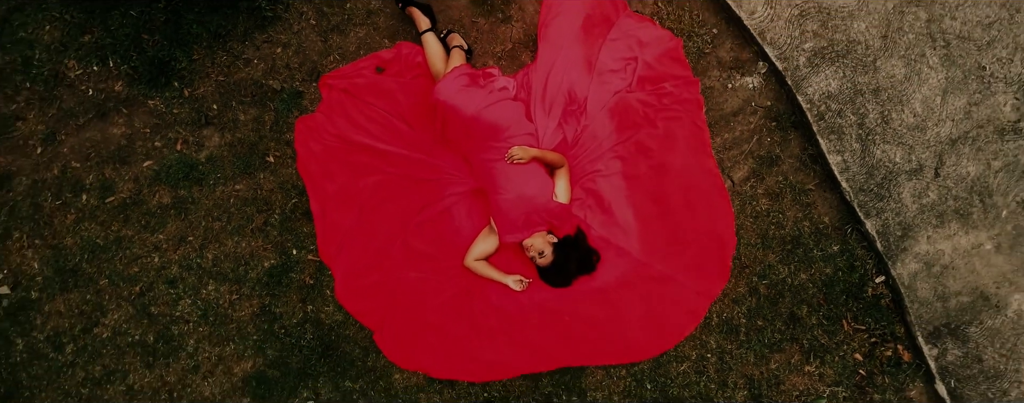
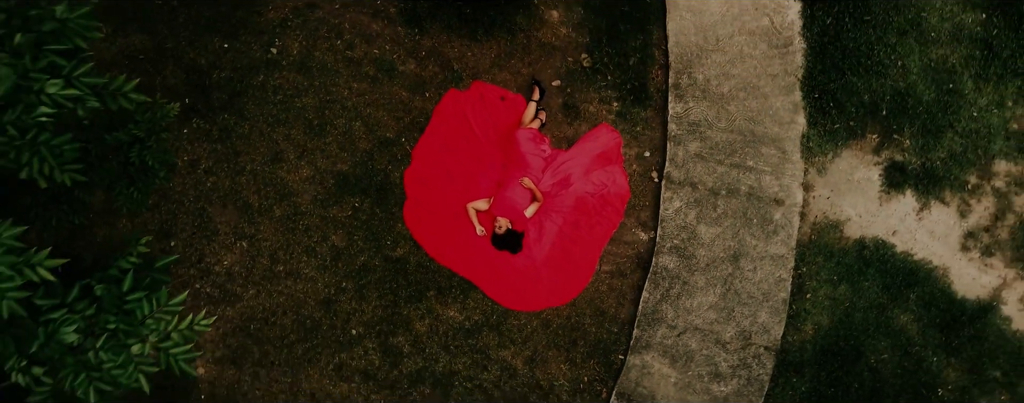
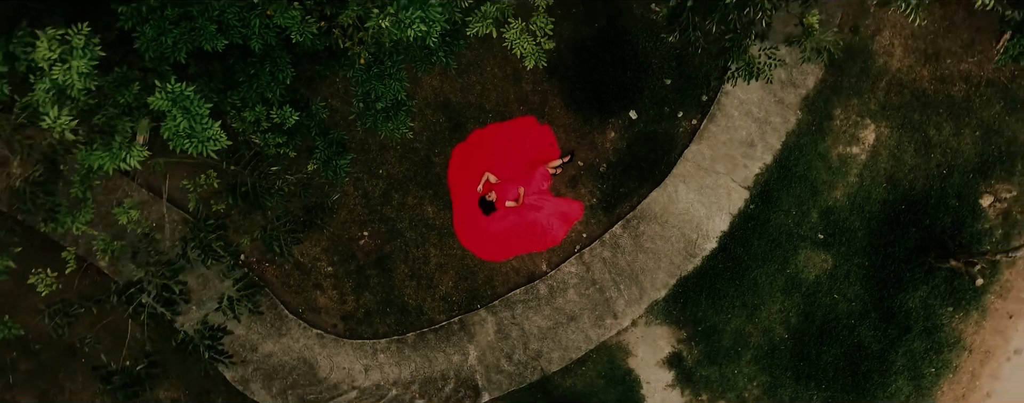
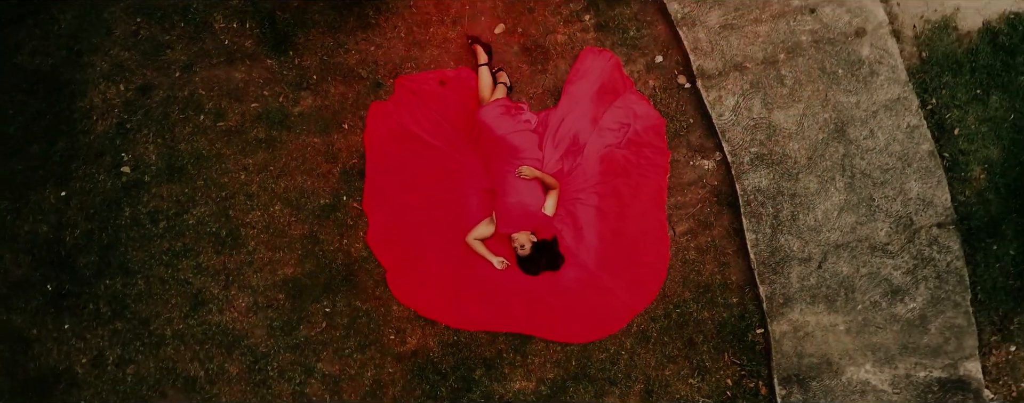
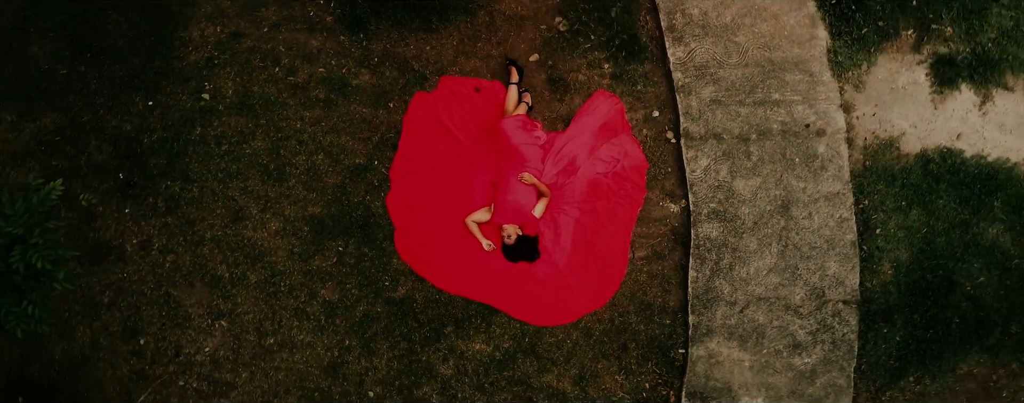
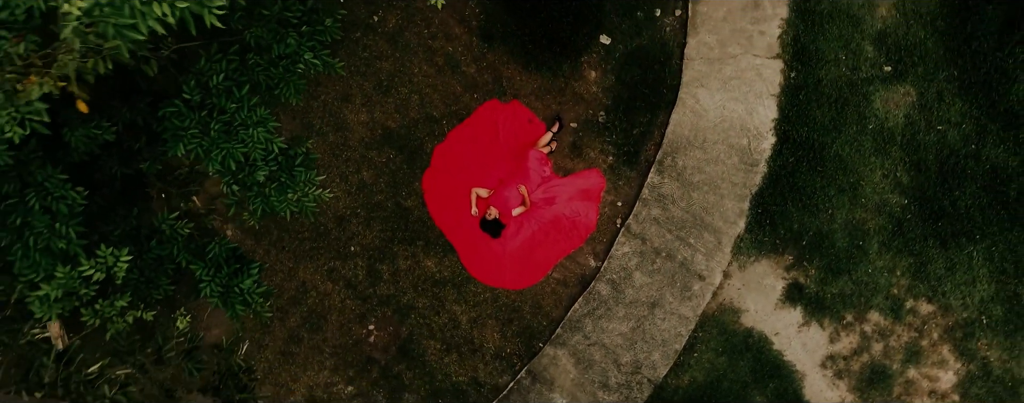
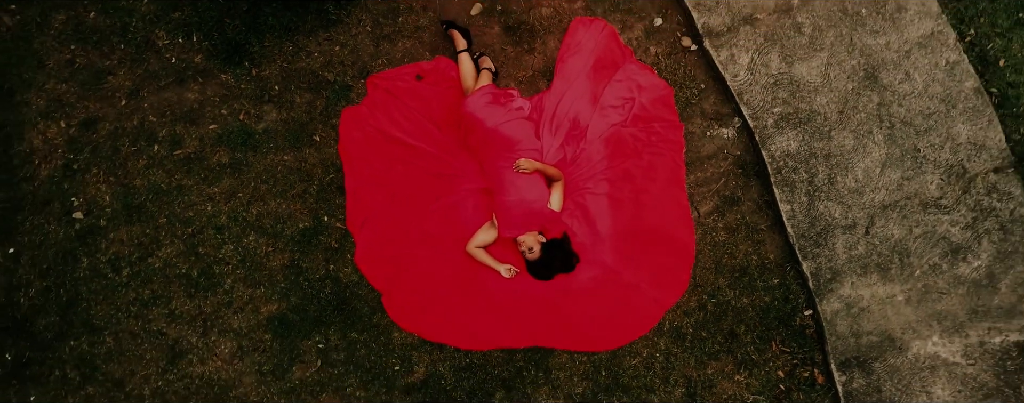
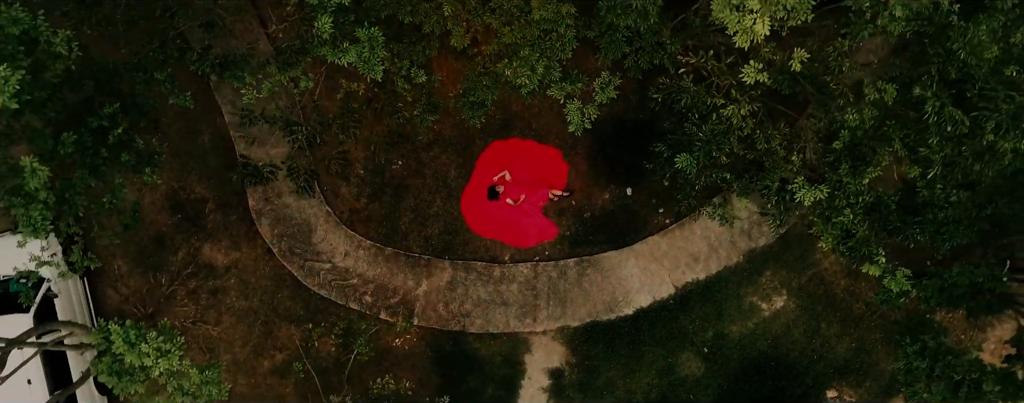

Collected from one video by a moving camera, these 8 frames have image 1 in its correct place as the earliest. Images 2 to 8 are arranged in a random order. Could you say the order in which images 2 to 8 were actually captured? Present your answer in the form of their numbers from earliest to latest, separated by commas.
7, 4, 5, 2, 6, 3, 8
